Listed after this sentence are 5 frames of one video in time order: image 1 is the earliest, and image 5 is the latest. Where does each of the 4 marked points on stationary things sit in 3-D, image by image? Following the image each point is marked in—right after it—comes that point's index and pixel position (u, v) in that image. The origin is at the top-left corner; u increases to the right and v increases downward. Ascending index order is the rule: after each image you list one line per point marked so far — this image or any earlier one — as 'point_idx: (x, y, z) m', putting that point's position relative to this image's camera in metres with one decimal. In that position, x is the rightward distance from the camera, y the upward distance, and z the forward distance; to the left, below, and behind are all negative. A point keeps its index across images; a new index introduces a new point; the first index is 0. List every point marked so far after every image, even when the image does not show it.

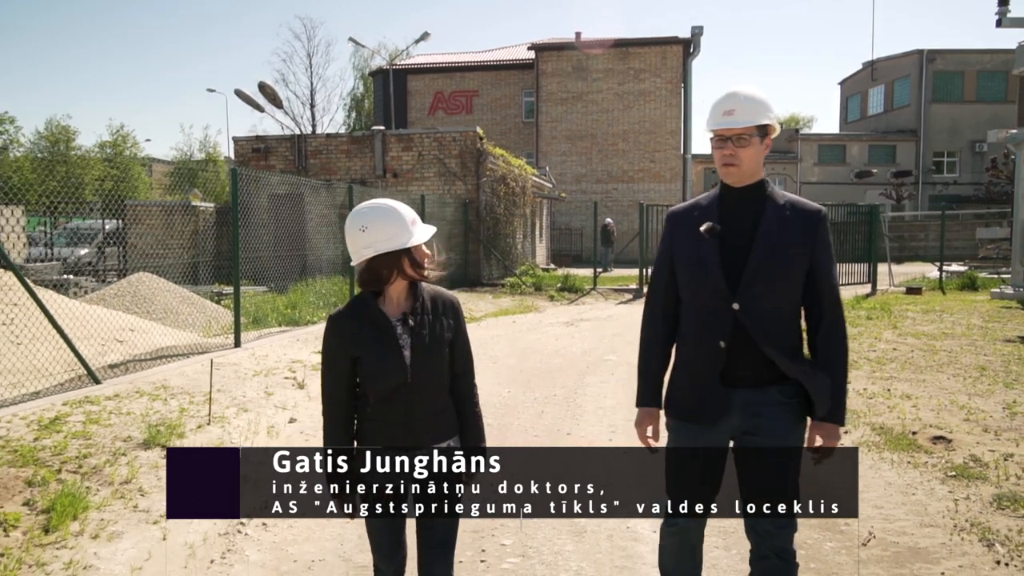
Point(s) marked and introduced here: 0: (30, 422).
0: (-3.3, -0.9, +5.2) m
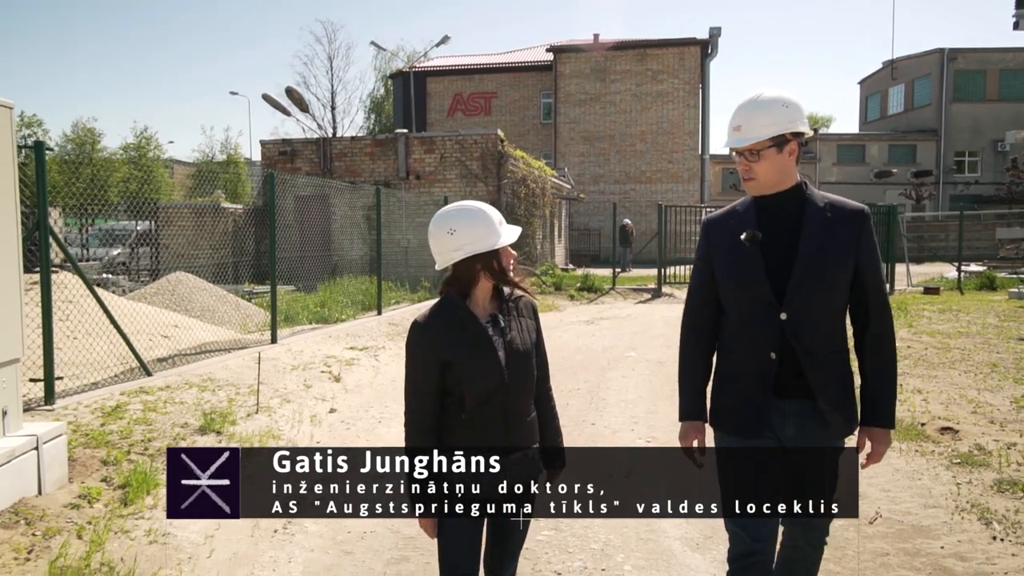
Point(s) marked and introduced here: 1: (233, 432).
0: (-3.1, -0.9, +5.7) m
1: (-2.0, -1.0, +5.6) m
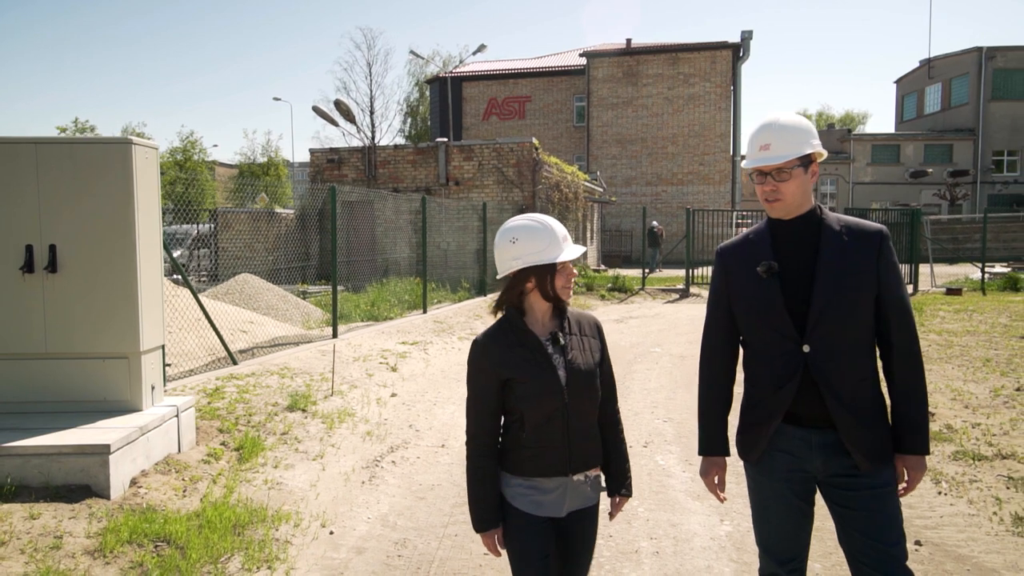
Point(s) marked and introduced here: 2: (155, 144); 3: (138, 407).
0: (-2.8, -0.9, +6.8) m
1: (-1.7, -1.1, +6.7) m
2: (-2.4, +1.0, +5.2) m
3: (-2.5, -0.8, +5.0) m
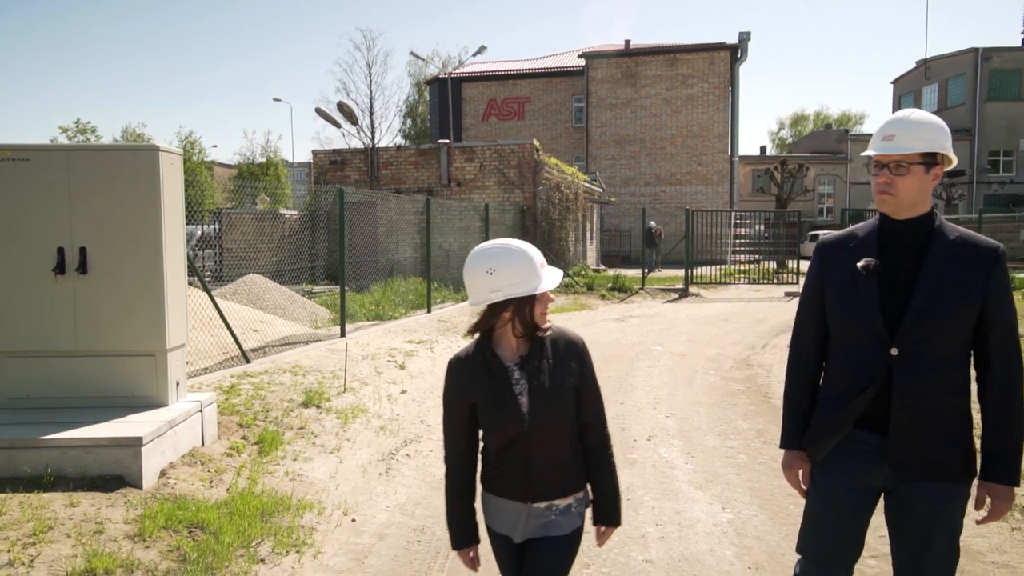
0: (-2.7, -0.9, +7.0) m
1: (-1.6, -1.1, +6.9) m
2: (-2.3, +1.0, +5.4) m
3: (-2.4, -0.8, +5.3) m
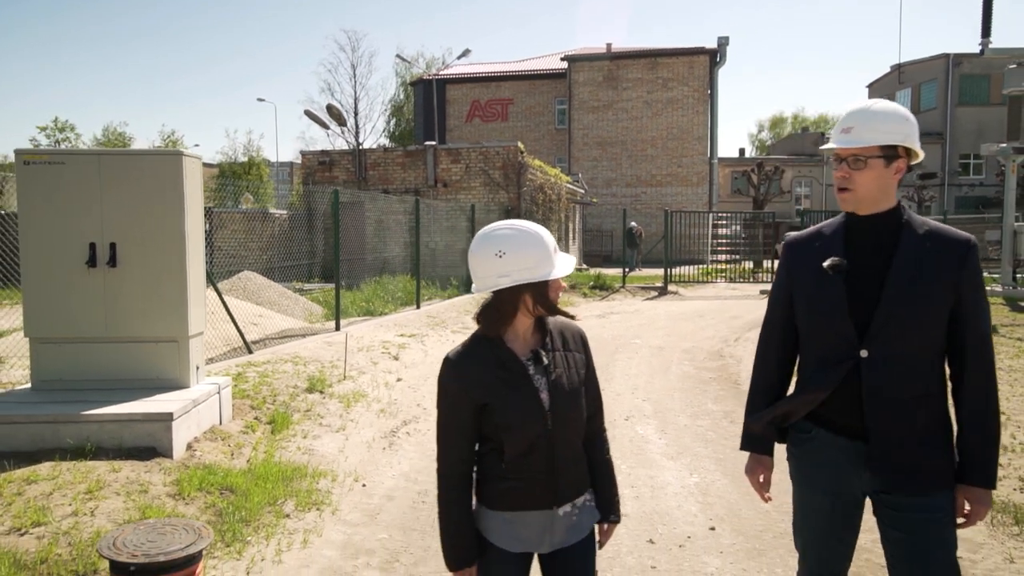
0: (-2.8, -0.8, +7.5) m
1: (-1.7, -1.0, +7.5) m
2: (-2.4, +1.0, +6.0) m
3: (-2.4, -0.7, +5.8) m
